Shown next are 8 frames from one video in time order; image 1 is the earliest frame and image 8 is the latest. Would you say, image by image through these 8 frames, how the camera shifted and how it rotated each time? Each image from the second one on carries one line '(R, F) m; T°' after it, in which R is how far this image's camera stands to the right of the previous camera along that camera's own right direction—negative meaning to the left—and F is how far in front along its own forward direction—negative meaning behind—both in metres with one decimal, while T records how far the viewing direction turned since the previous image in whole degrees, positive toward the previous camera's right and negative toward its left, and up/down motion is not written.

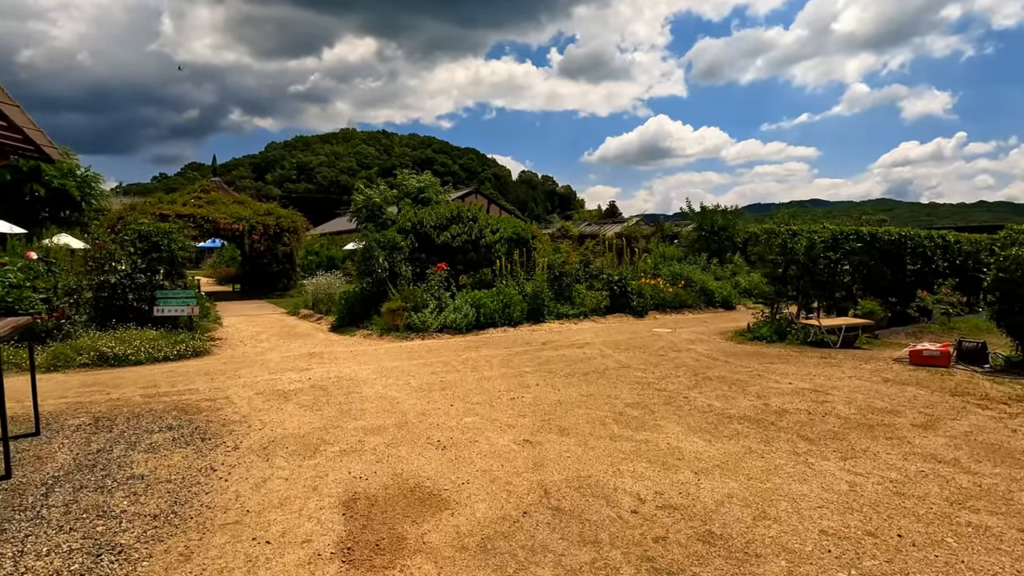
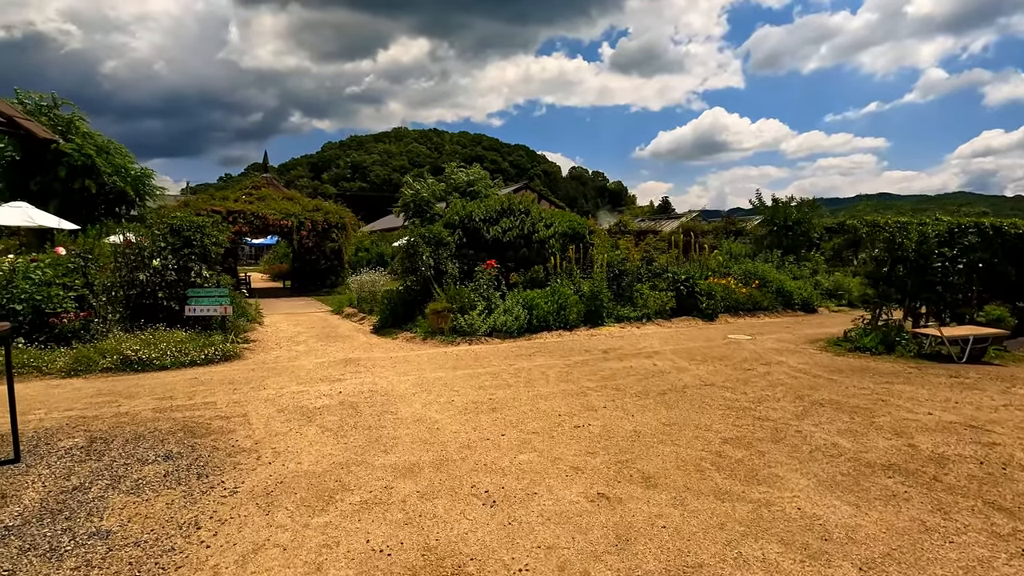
(-0.1, +1.1) m; -5°
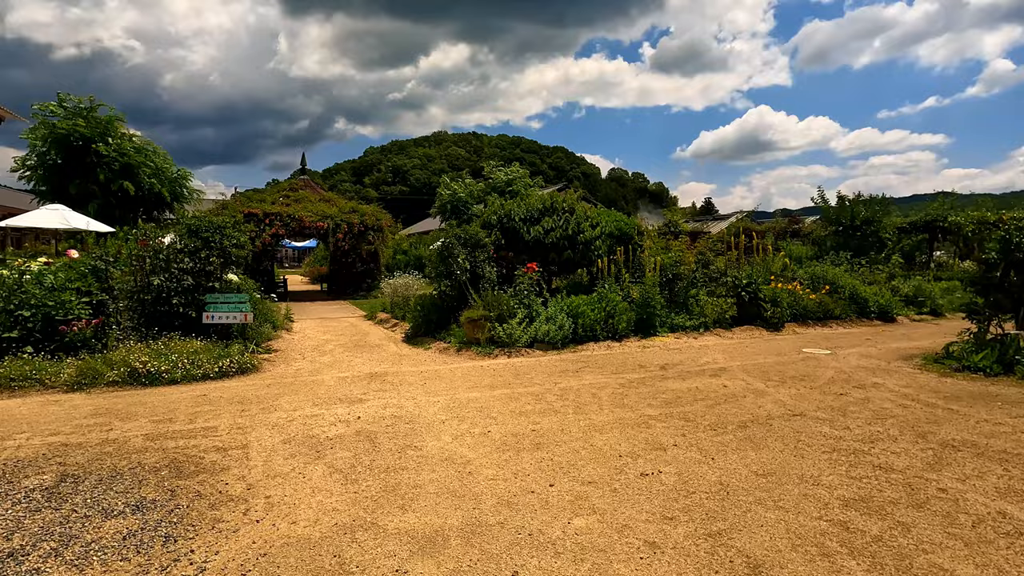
(-0.1, +0.9) m; -4°
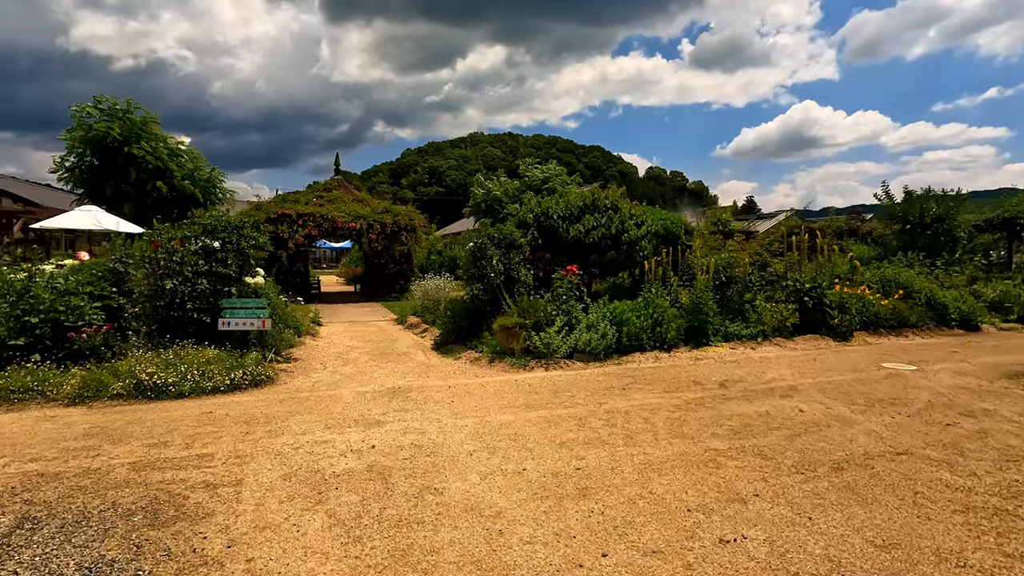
(0.0, +0.8) m; -4°
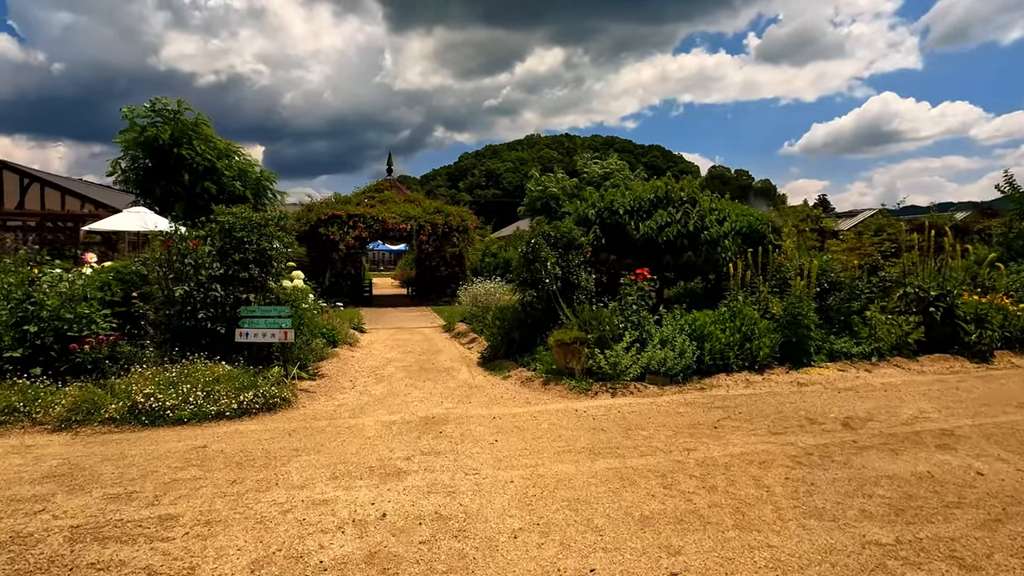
(0.0, +1.2) m; -6°
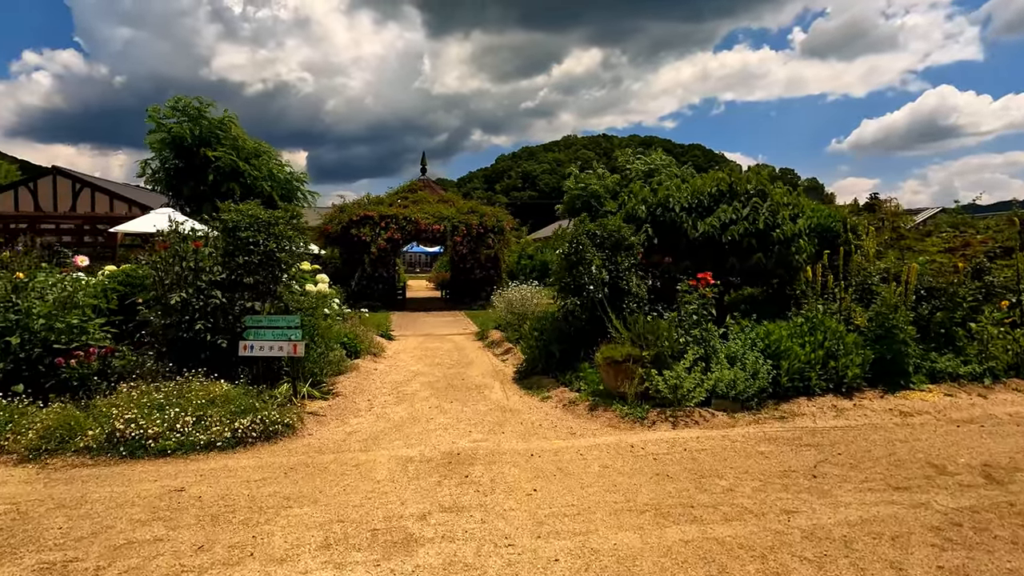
(0.0, +0.9) m; -4°
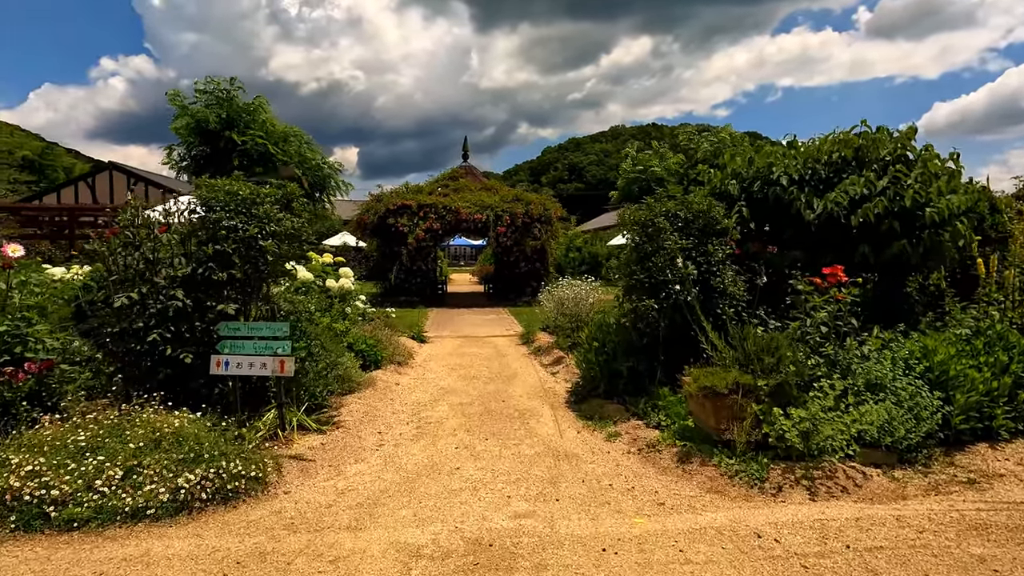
(-0.1, +1.5) m; -5°
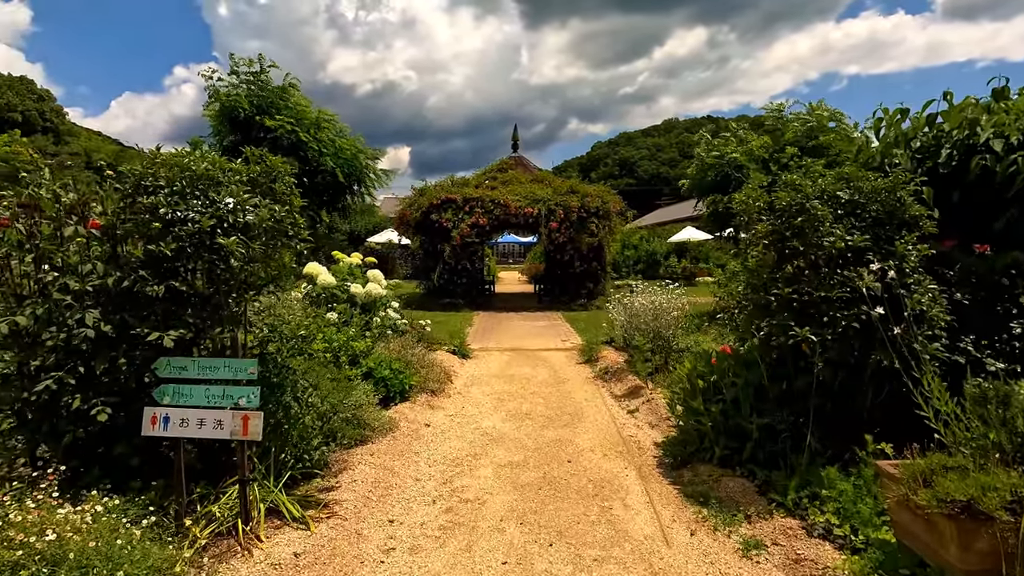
(-0.2, +1.6) m; -5°
